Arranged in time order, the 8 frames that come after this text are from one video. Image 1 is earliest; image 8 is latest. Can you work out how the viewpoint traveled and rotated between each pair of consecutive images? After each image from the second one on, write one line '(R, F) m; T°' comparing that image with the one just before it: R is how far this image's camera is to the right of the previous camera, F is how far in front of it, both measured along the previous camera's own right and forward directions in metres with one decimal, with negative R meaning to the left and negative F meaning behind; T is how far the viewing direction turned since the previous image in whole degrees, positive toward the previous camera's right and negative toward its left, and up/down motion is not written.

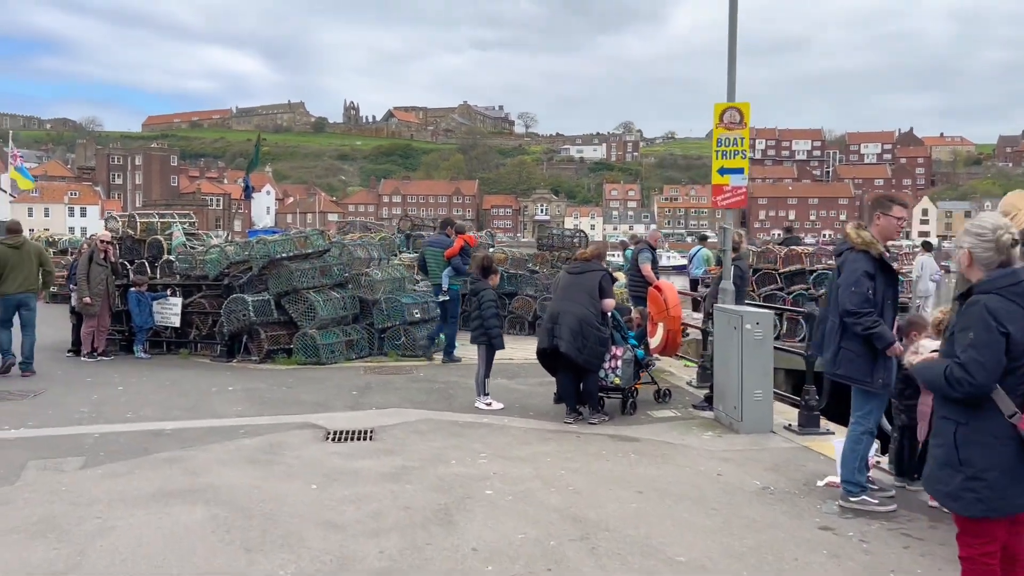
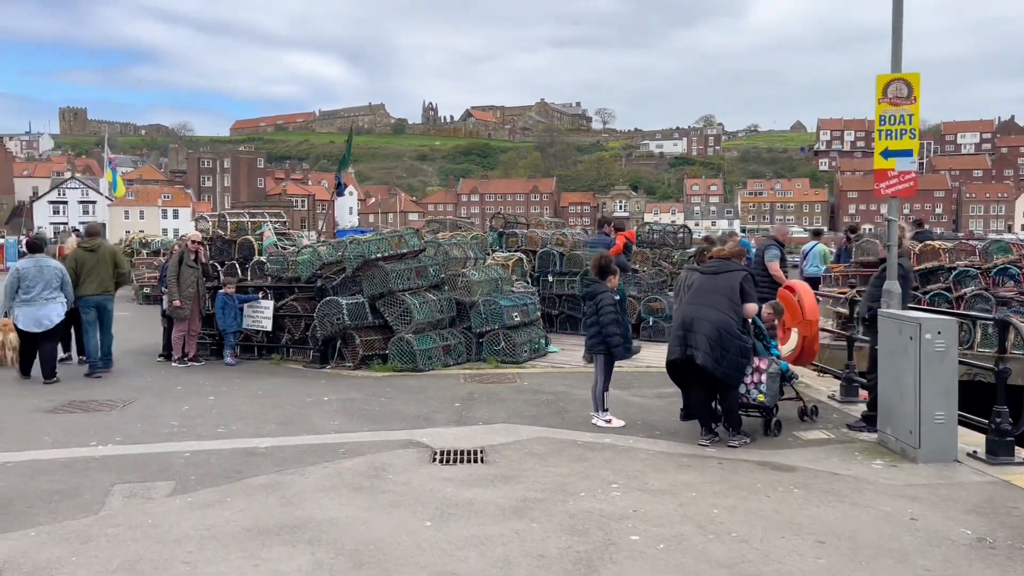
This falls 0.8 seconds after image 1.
(-0.4, +0.9) m; -5°
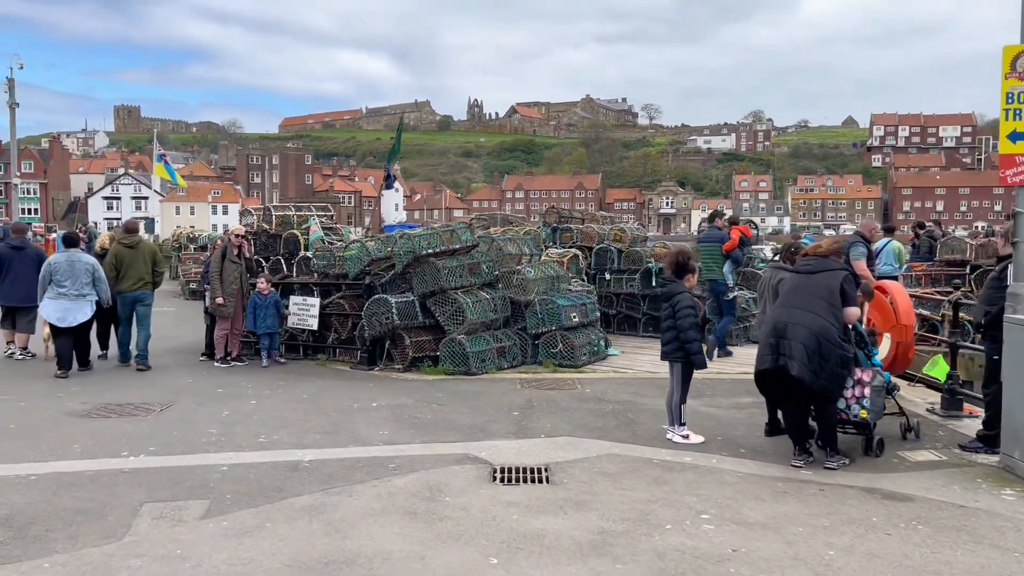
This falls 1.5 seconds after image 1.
(-0.2, +0.7) m; -3°
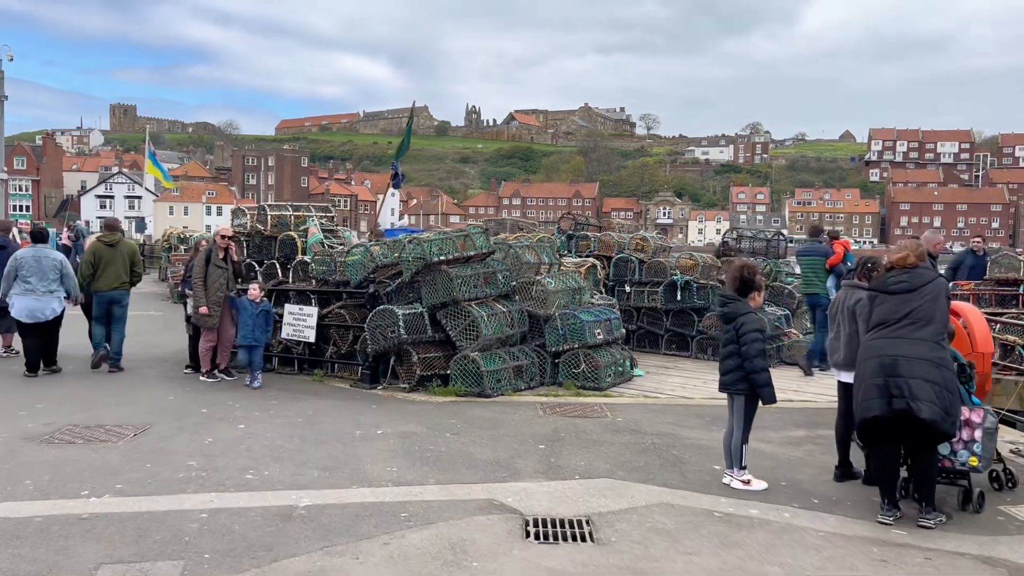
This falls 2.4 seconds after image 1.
(-0.3, +1.0) m; 0°
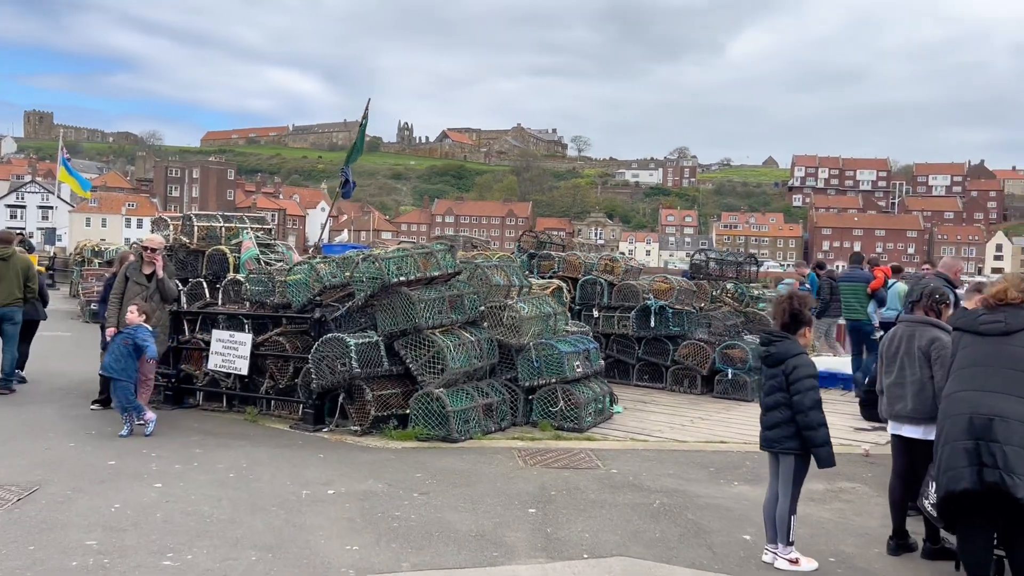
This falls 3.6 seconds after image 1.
(-0.4, +1.2) m; +5°
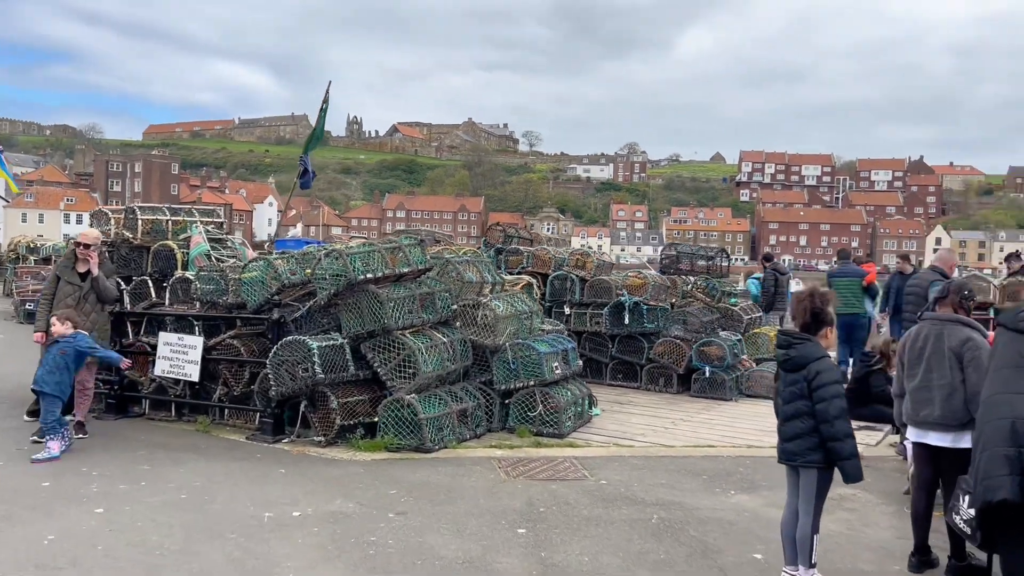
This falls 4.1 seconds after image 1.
(-0.2, +0.5) m; +3°
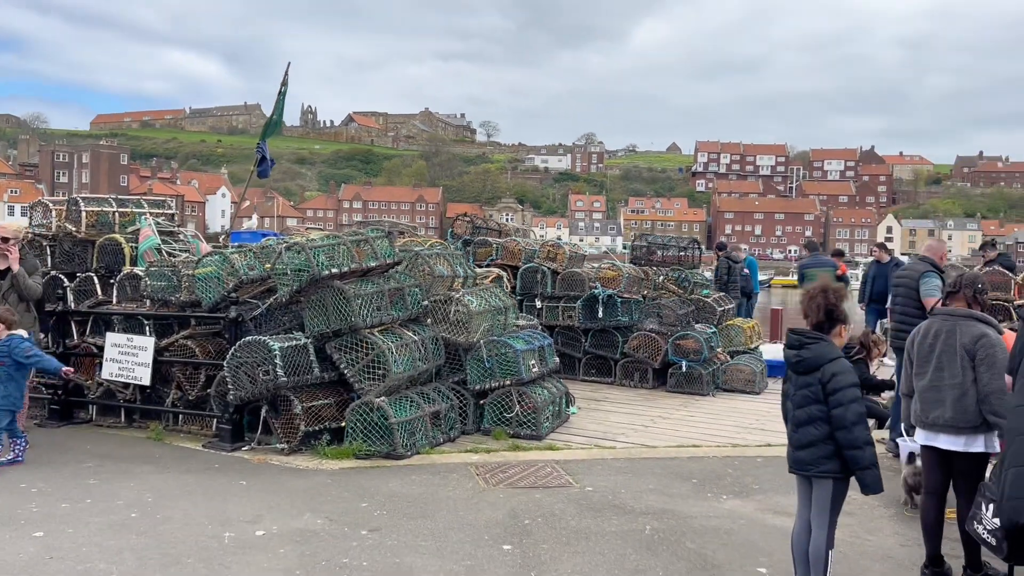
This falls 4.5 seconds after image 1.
(-0.1, +0.4) m; +3°
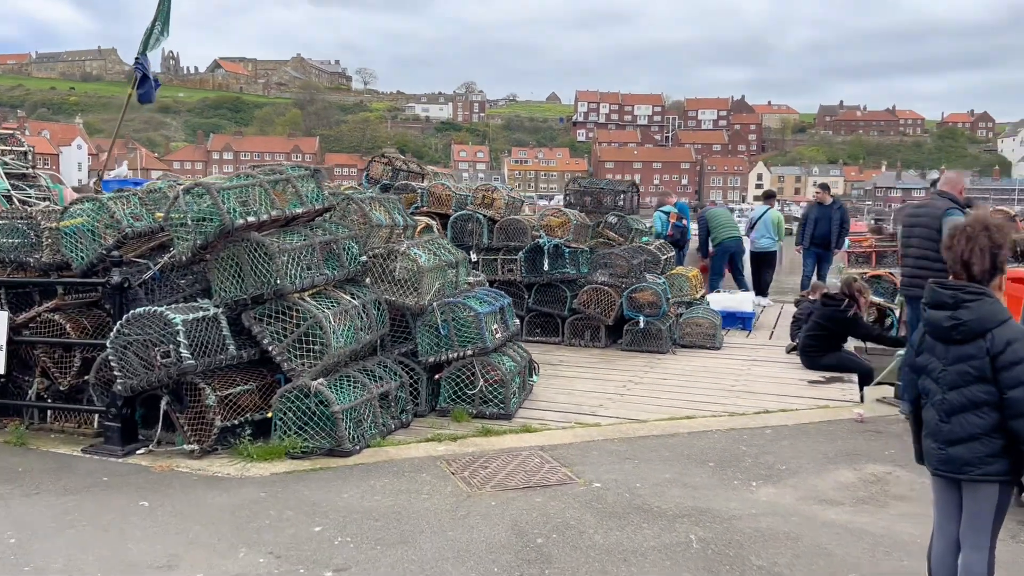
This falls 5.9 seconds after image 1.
(-0.5, +1.3) m; +8°
